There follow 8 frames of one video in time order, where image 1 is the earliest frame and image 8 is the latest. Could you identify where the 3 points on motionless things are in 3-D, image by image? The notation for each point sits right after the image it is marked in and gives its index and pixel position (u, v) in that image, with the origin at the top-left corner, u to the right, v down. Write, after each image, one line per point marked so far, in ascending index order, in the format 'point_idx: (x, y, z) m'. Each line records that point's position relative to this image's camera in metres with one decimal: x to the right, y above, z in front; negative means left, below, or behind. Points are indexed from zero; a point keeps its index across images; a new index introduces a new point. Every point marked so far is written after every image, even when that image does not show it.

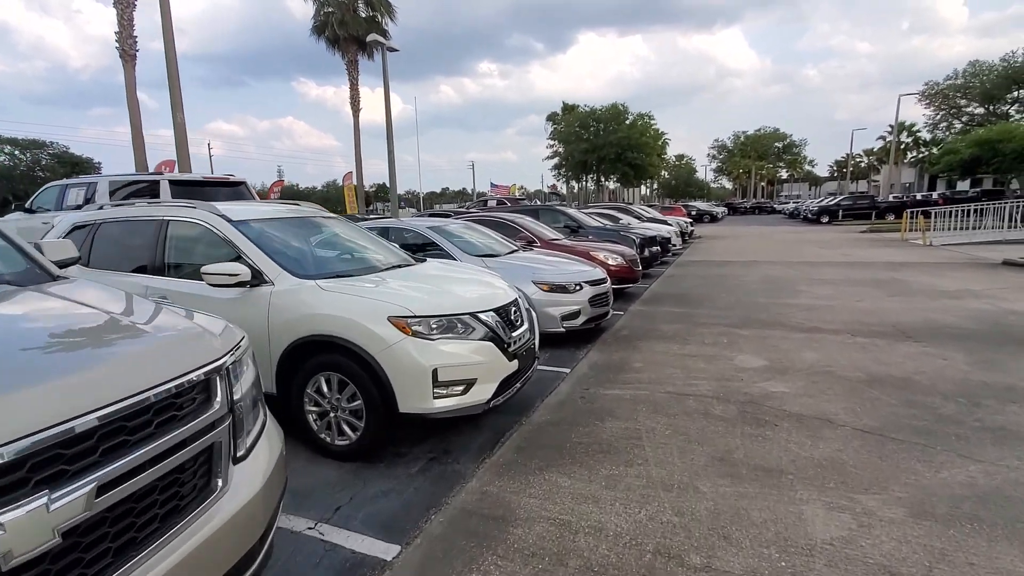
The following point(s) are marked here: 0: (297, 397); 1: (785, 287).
0: (-1.6, -0.8, +3.8) m
1: (+5.6, 0.0, +10.7) m
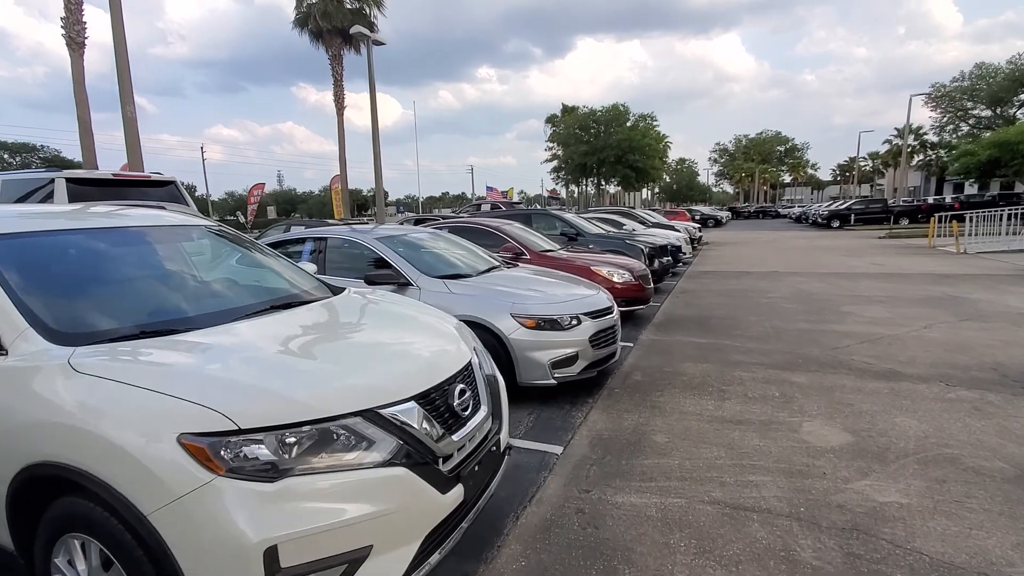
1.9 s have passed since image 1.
0: (-1.8, -1.1, +2.0) m
1: (+5.4, -0.3, +8.9) m
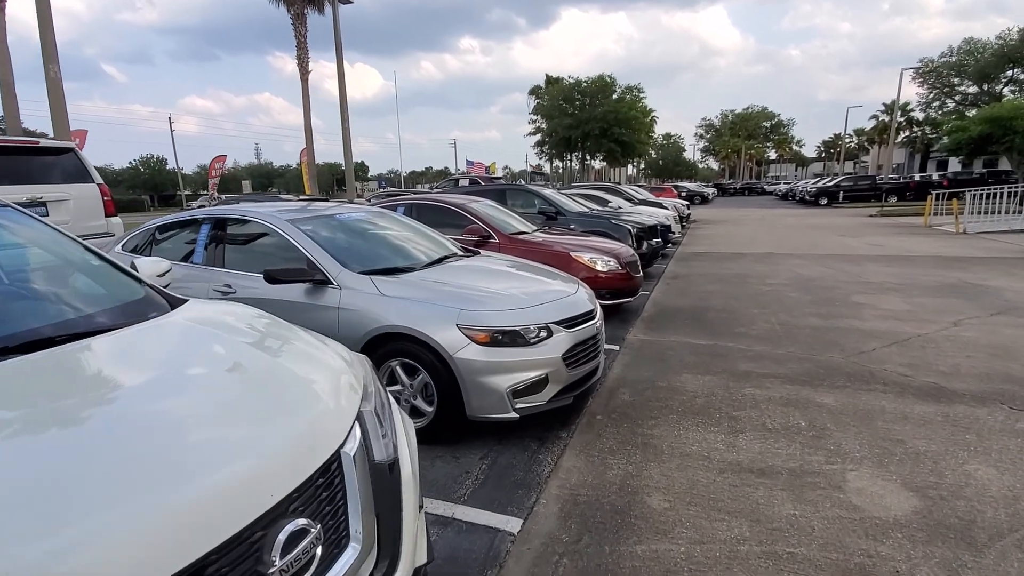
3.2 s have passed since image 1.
0: (-2.1, -1.2, +0.8) m
1: (+4.9, -0.1, +7.9) m
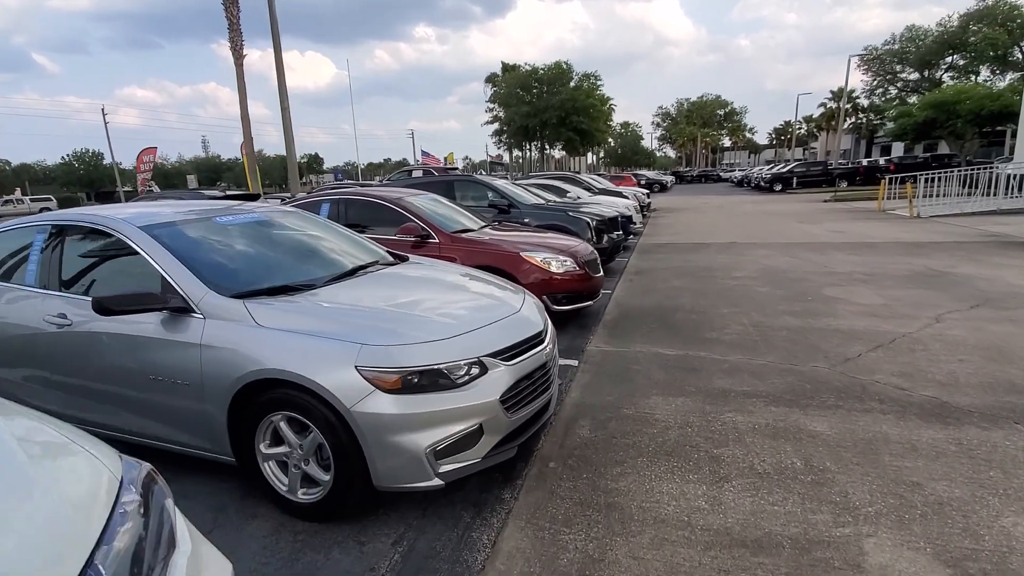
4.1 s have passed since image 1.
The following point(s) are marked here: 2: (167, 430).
0: (-2.3, -1.5, -0.1) m
1: (+4.2, -0.1, +7.4) m
2: (-2.0, -0.8, +3.0) m
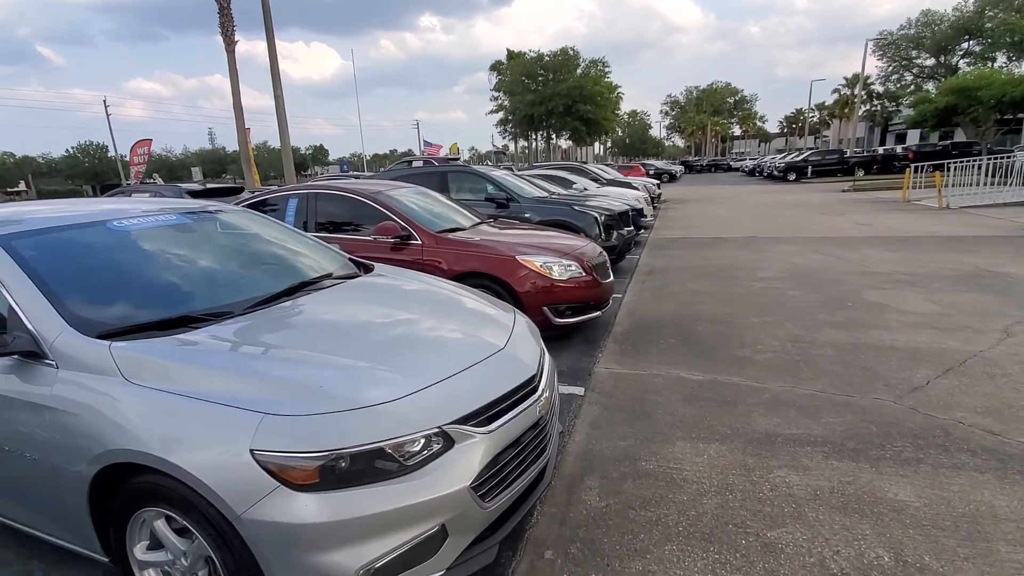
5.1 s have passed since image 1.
0: (-2.4, -1.6, -0.9) m
1: (+4.1, -0.1, +6.5) m
2: (-2.1, -1.0, +2.3) m
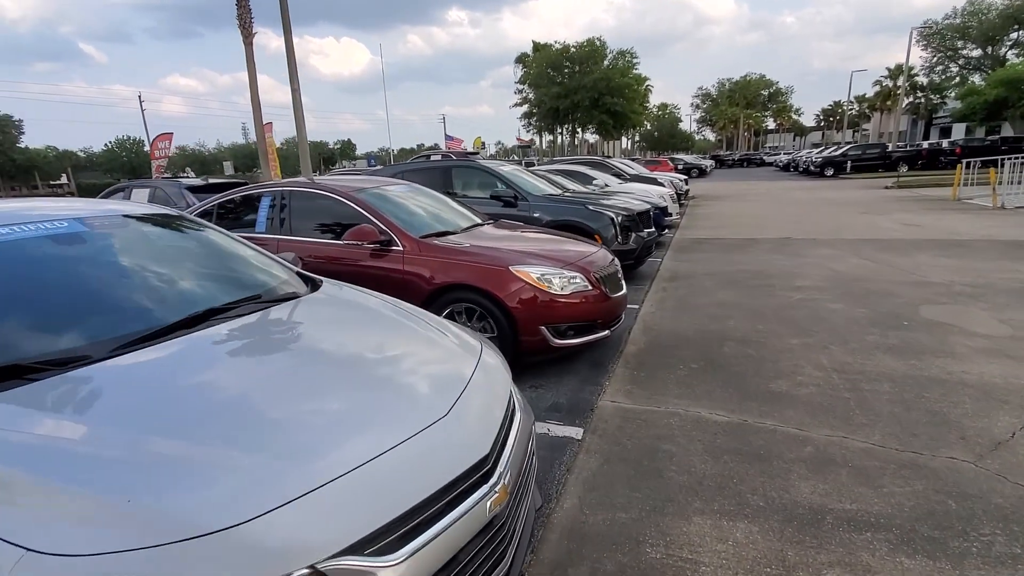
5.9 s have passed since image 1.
0: (-2.8, -1.8, -1.4) m
1: (+4.1, -0.3, +5.6) m
2: (-2.3, -1.1, +1.7) m
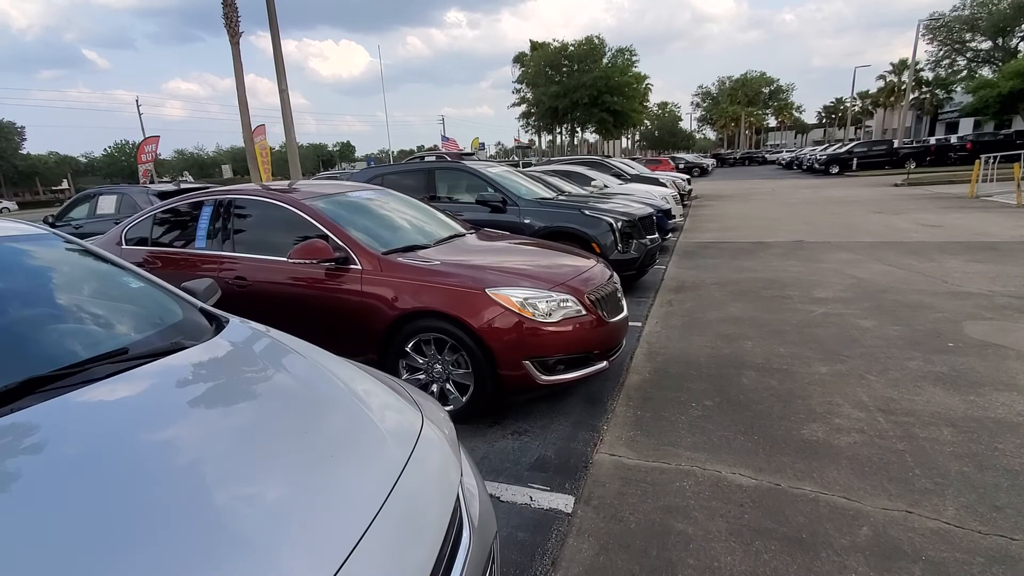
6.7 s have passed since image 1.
0: (-2.9, -2.0, -2.1) m
1: (+4.0, -0.4, +4.9) m
2: (-2.4, -1.3, +1.0) m
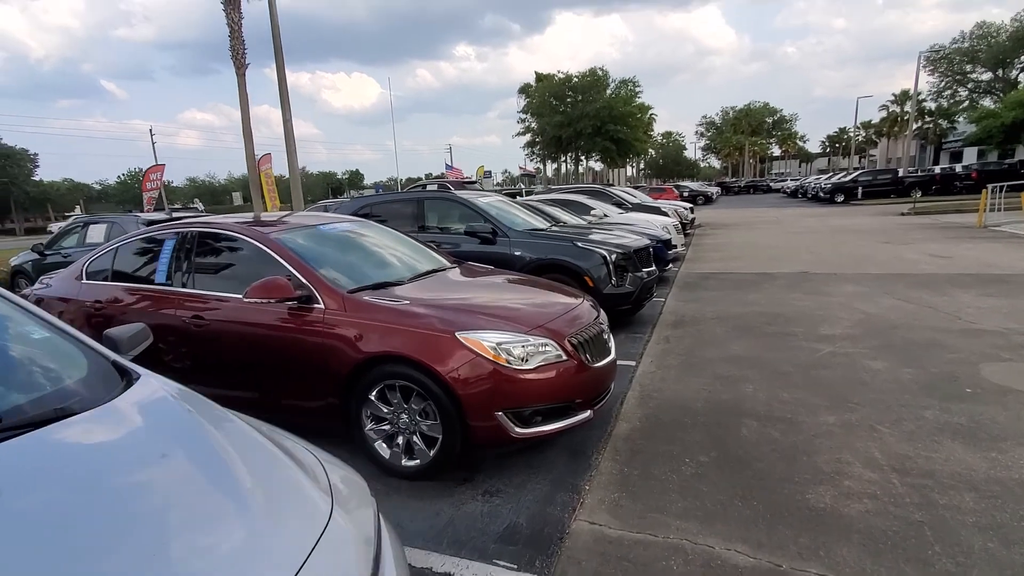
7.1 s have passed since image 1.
0: (-3.1, -2.0, -2.5) m
1: (+3.9, -0.8, +4.6) m
2: (-2.6, -1.4, +0.7) m
